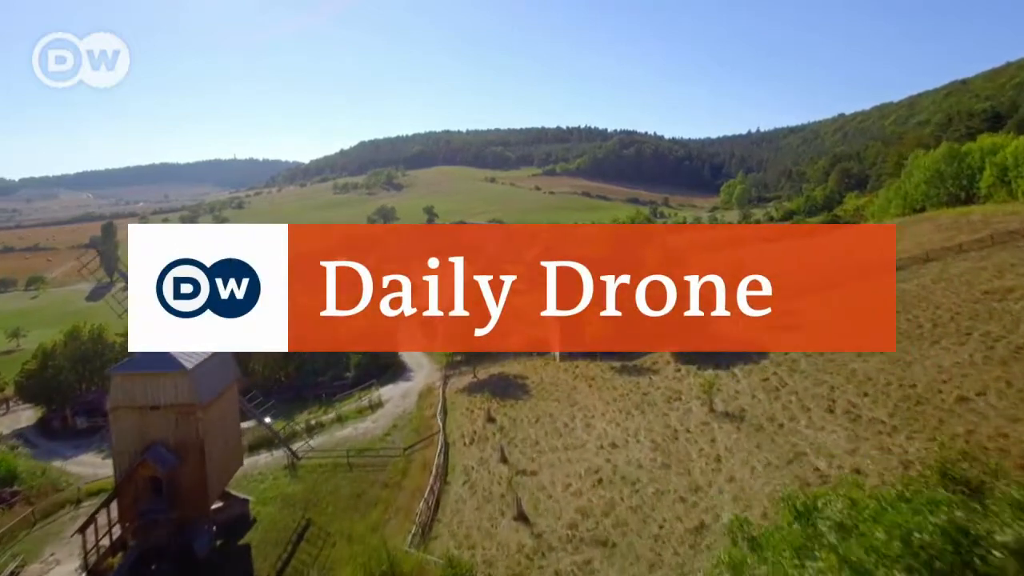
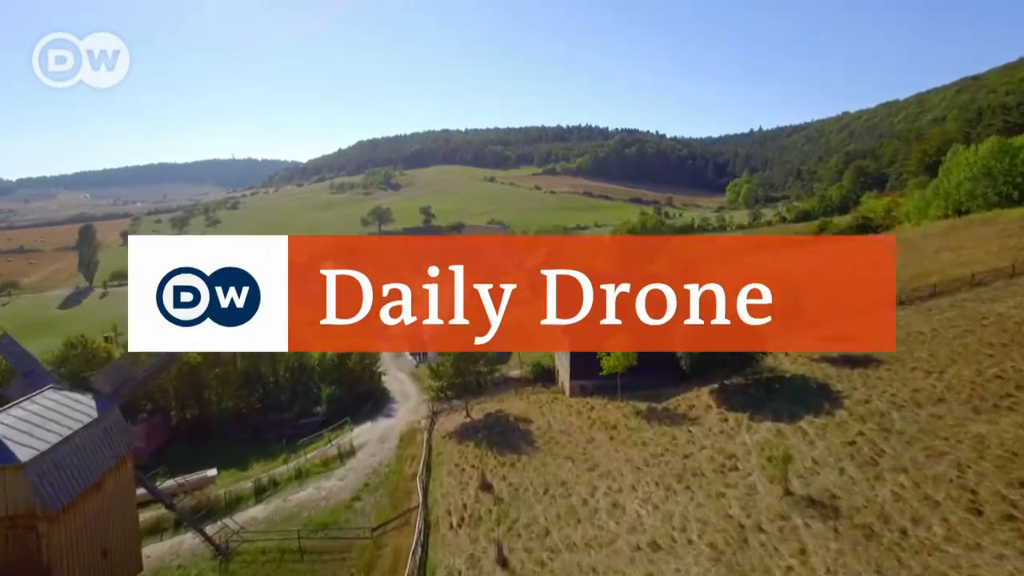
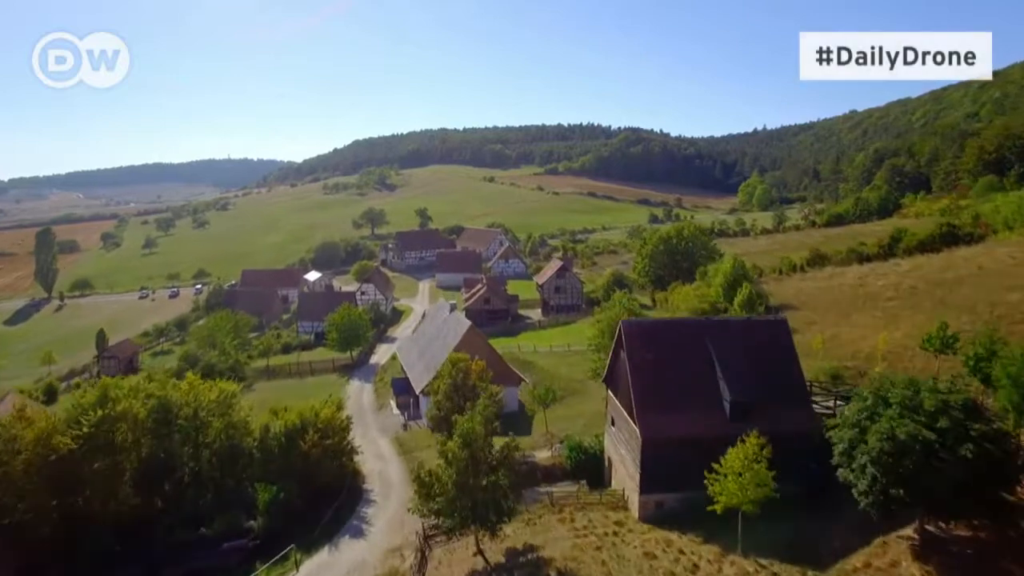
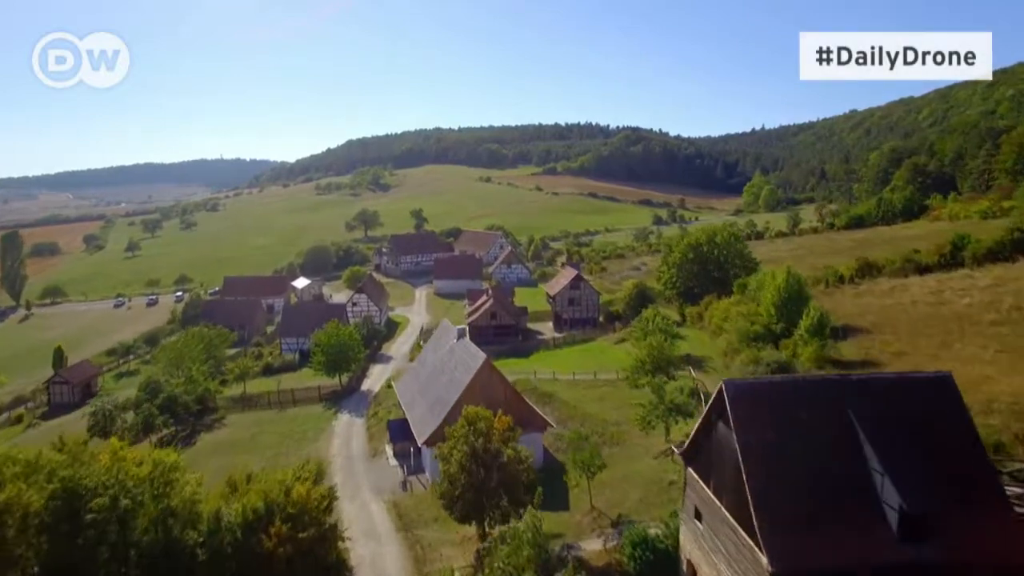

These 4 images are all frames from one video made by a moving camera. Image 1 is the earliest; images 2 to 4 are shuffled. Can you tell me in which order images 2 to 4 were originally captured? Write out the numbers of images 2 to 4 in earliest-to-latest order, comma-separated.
2, 3, 4
